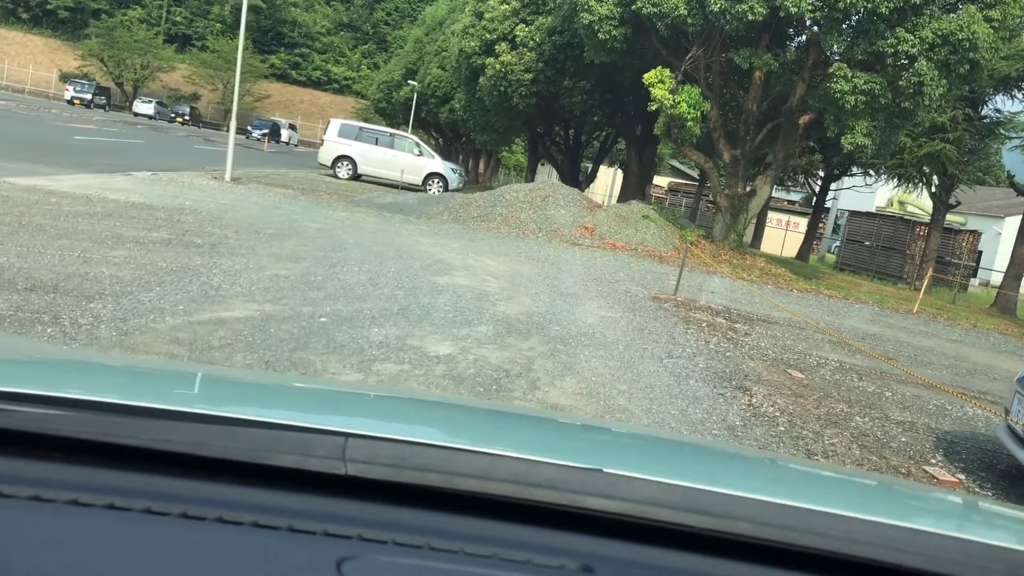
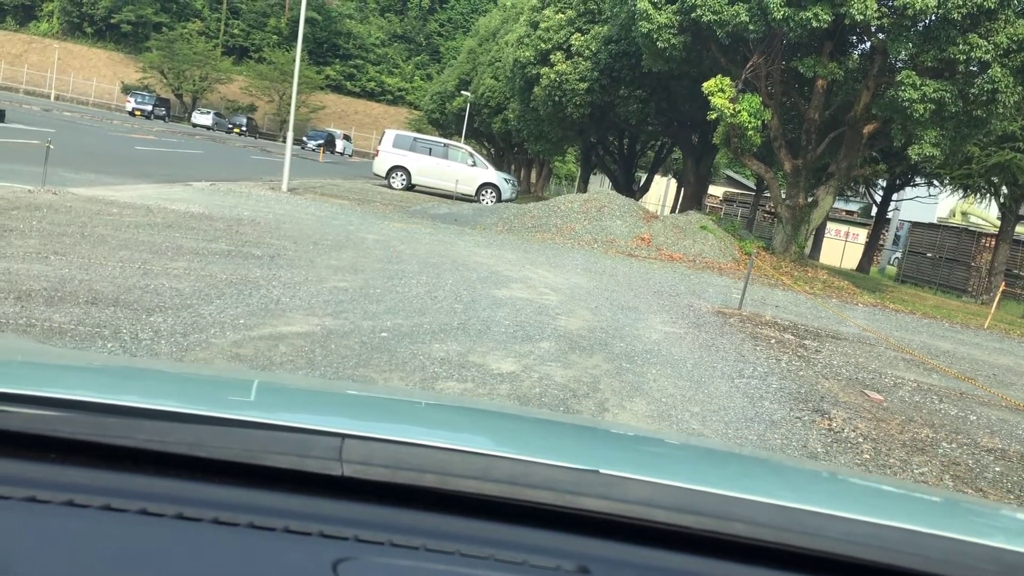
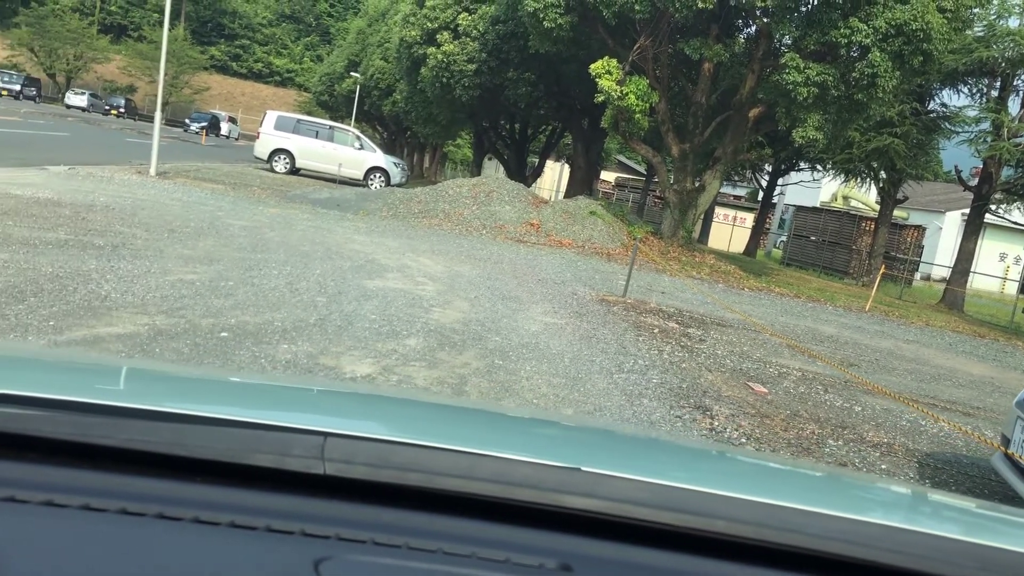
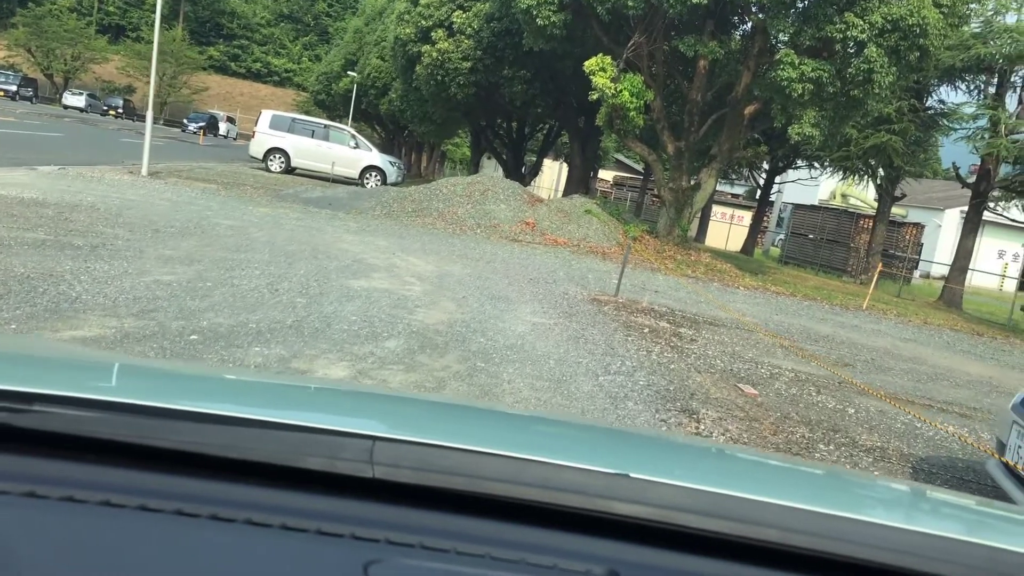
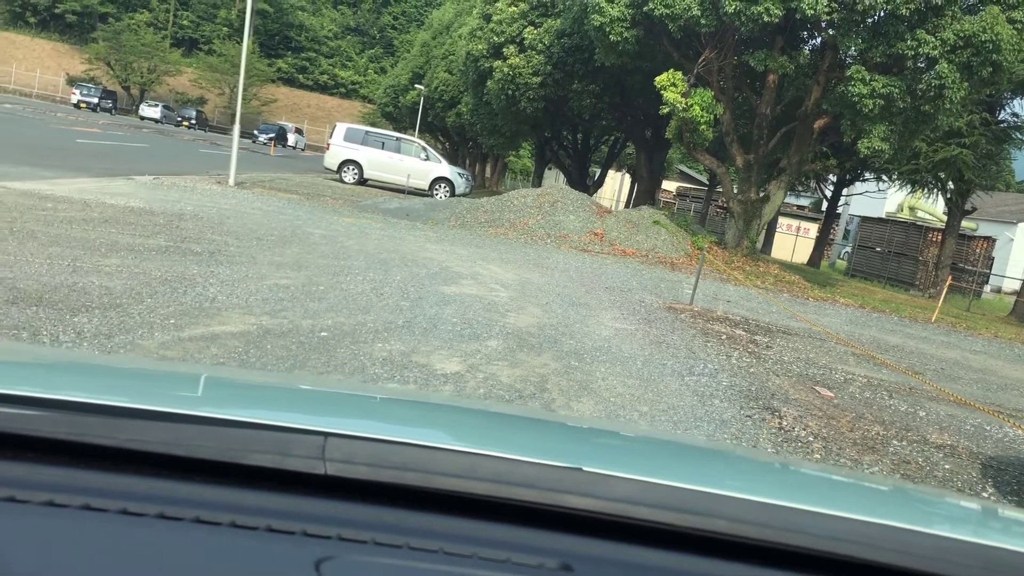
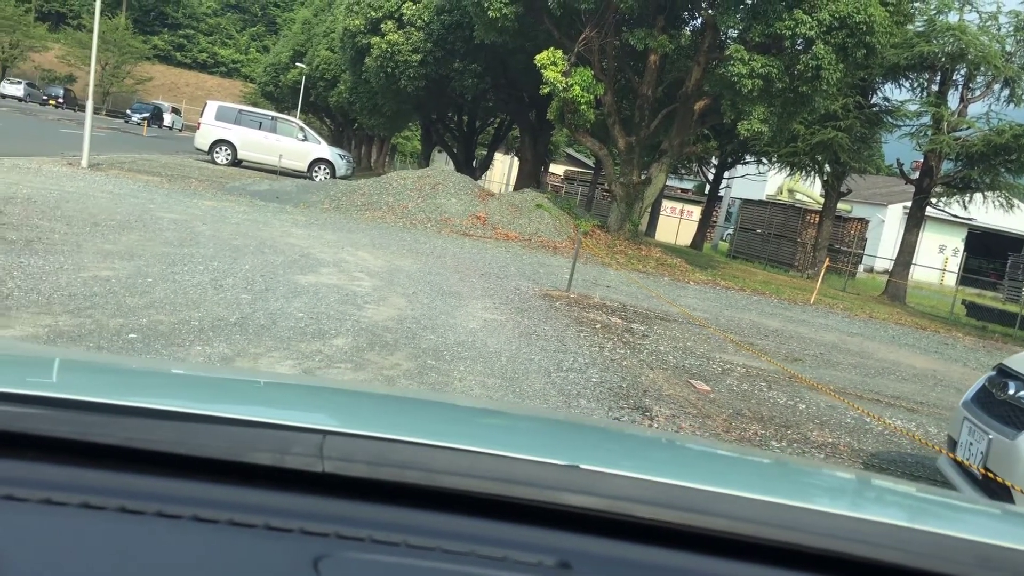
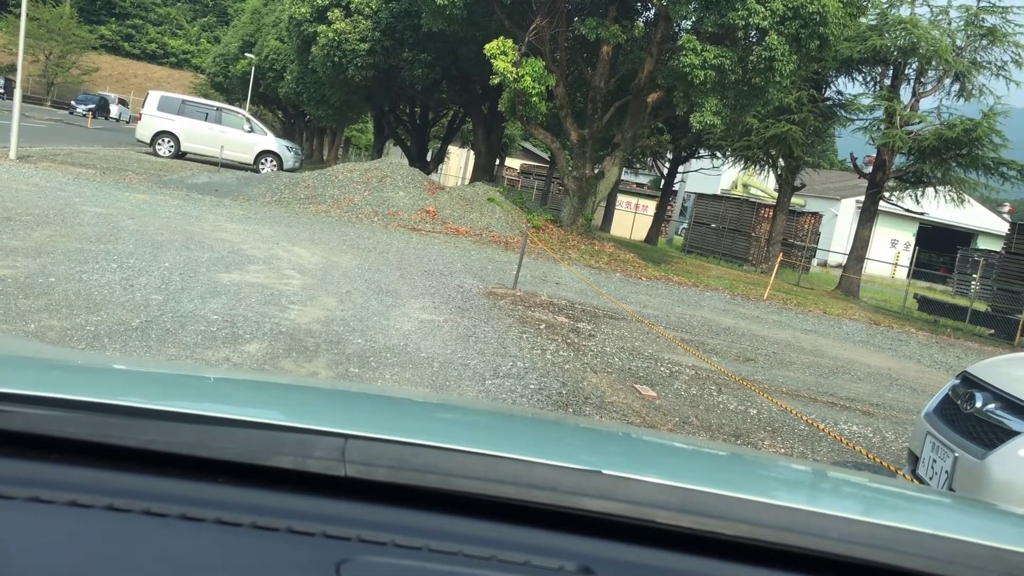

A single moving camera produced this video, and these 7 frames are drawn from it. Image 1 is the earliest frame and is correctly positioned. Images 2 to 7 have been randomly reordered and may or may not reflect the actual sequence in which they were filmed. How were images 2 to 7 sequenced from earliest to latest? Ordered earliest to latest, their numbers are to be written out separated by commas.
4, 7, 6, 3, 5, 2
